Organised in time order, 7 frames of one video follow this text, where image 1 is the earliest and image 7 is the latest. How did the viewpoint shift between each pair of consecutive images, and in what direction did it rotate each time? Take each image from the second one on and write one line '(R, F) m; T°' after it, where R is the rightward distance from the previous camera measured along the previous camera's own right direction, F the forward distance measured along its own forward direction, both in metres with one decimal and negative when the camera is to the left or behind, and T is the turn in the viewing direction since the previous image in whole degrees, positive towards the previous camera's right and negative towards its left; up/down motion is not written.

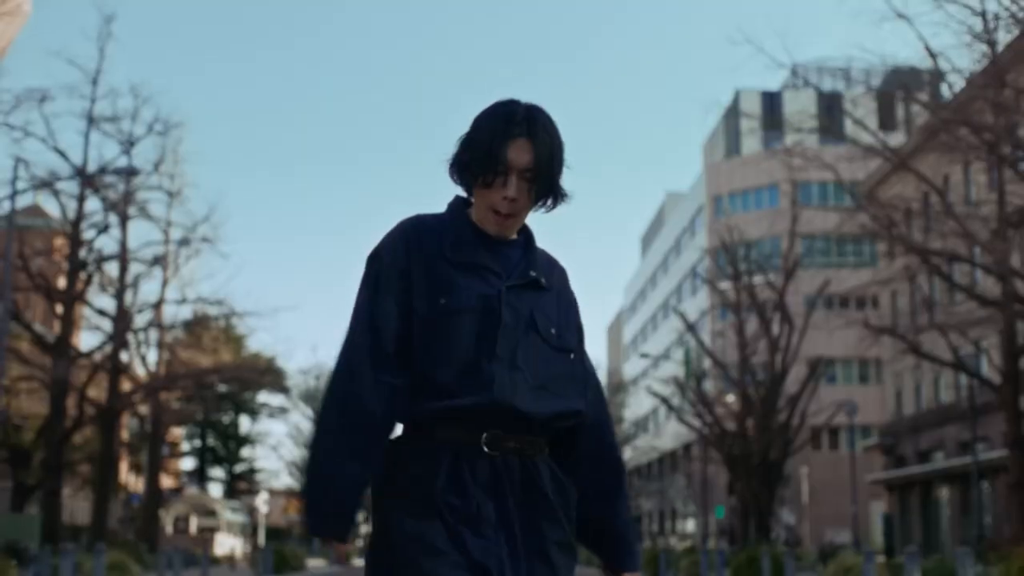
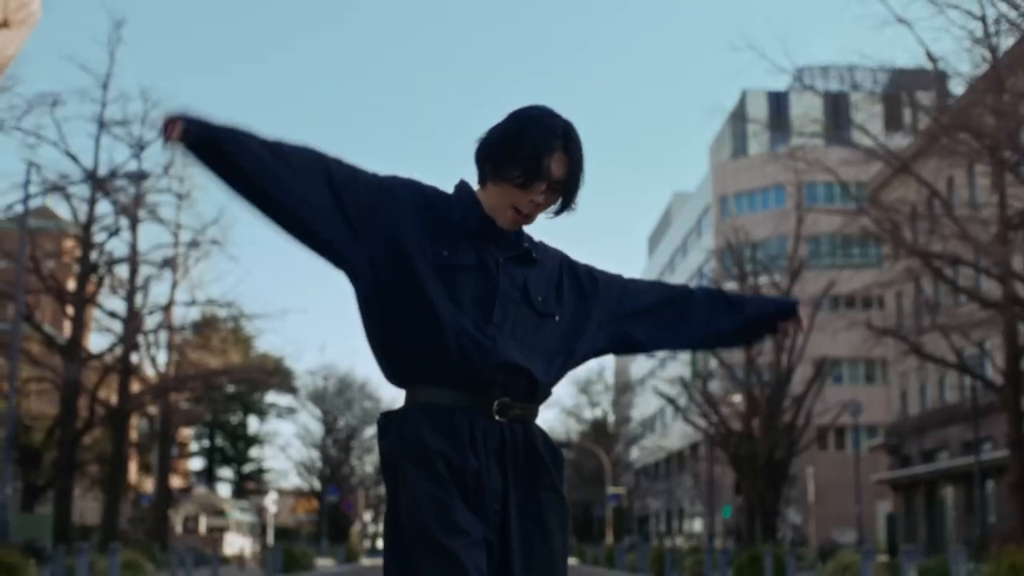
(0.0, -0.2) m; 0°
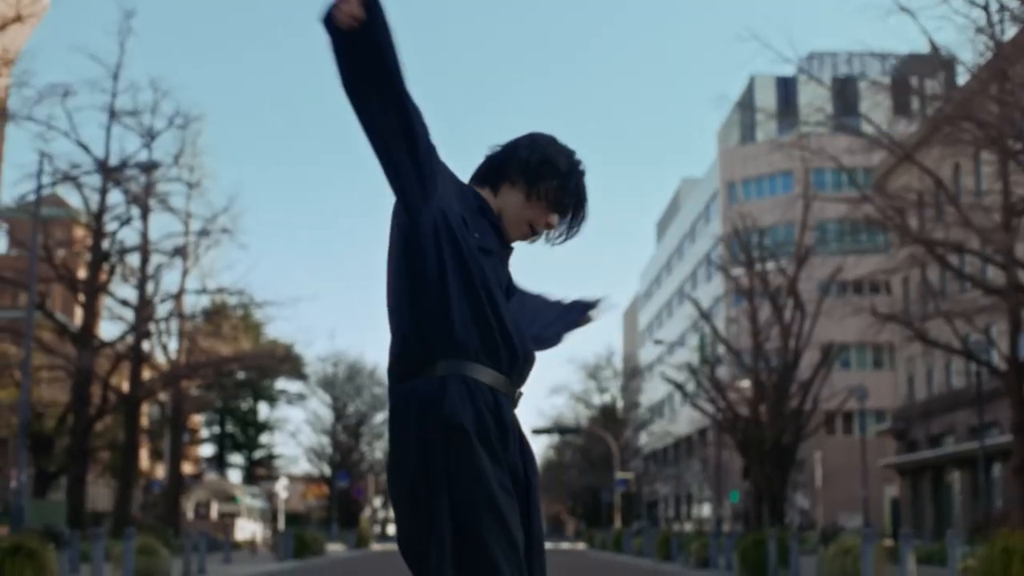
(0.0, -0.2) m; 0°
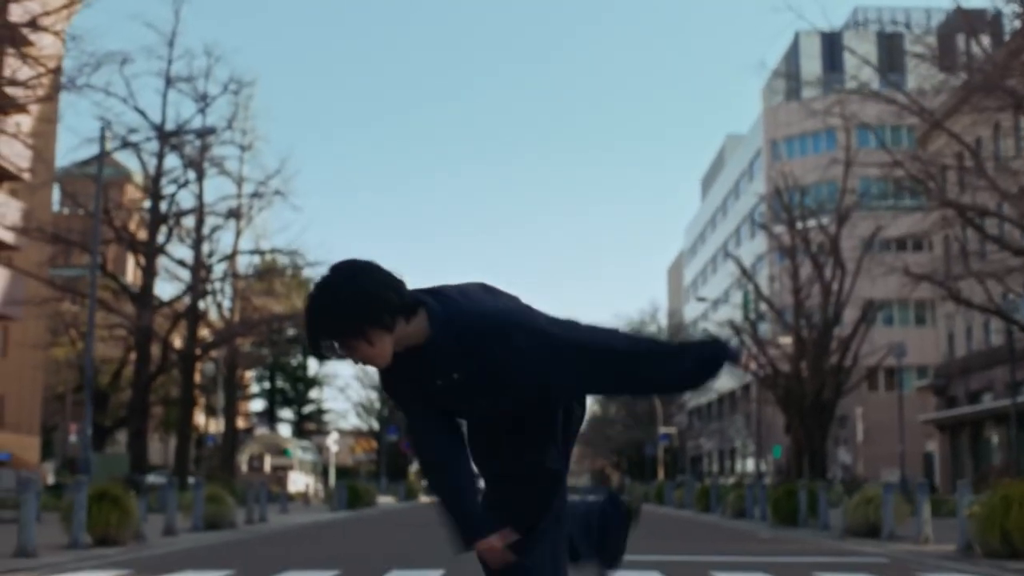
(0.0, -0.8) m; -2°
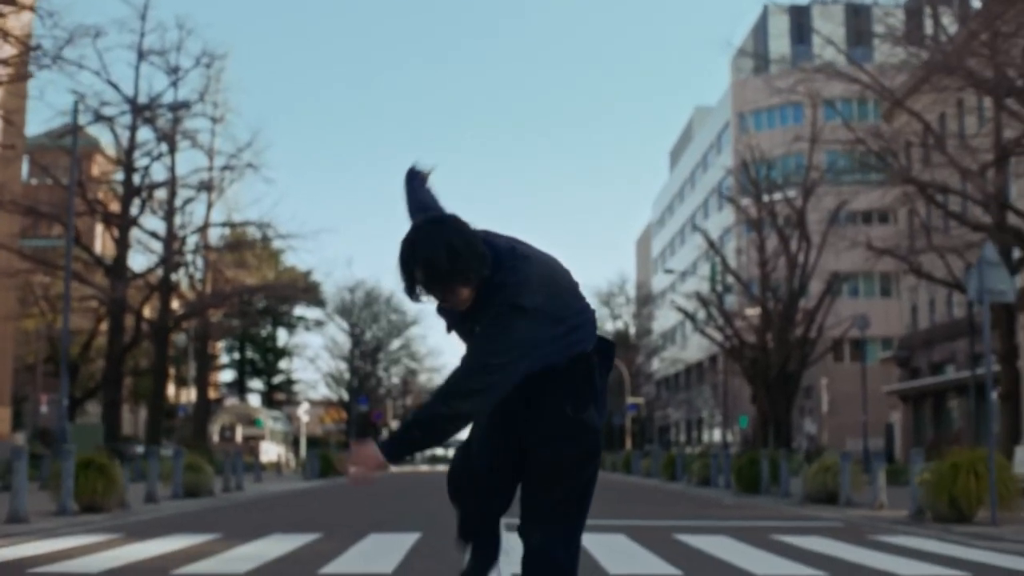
(0.0, -0.4) m; +1°
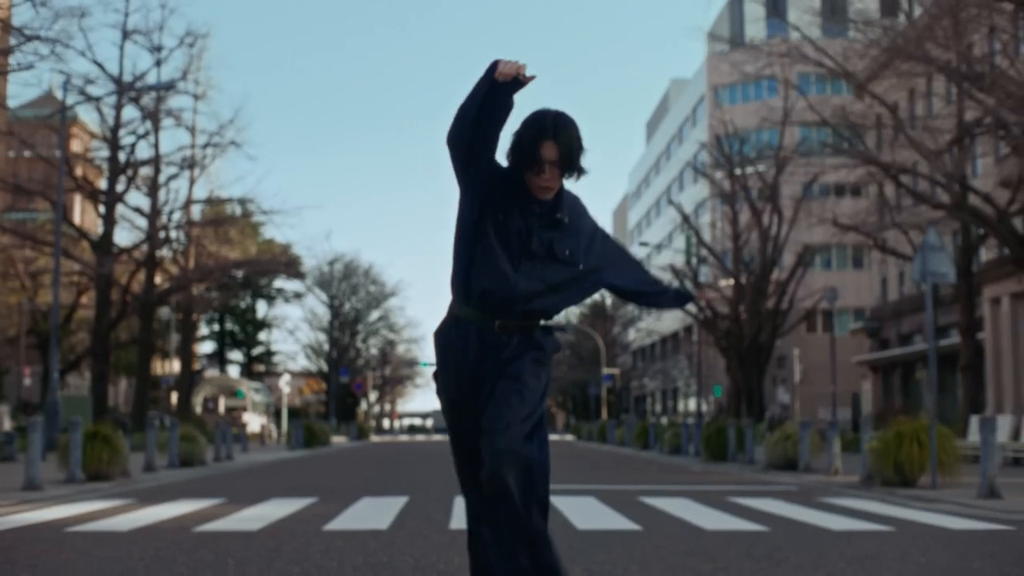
(0.0, -0.7) m; +1°
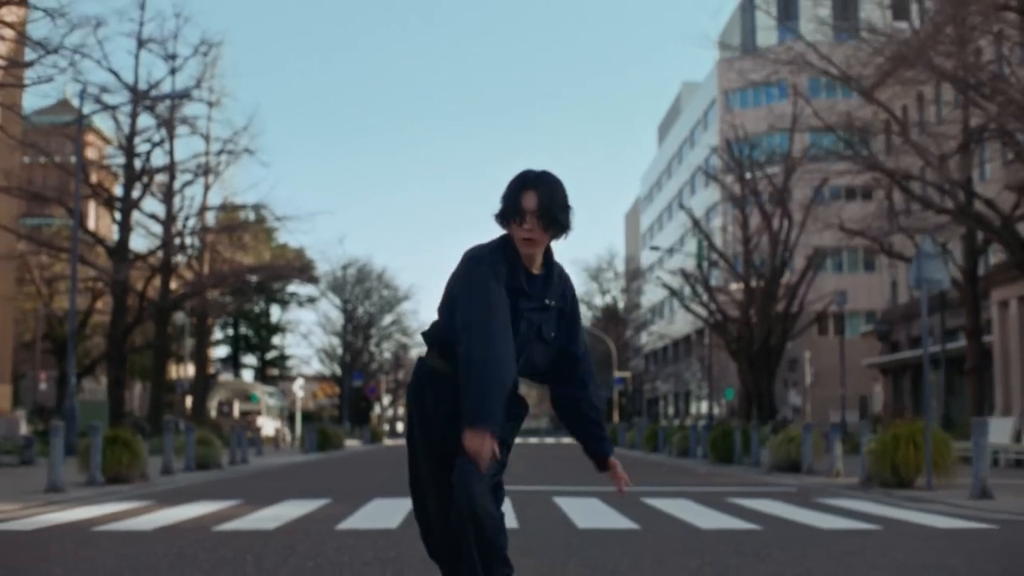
(0.0, -0.3) m; 0°
